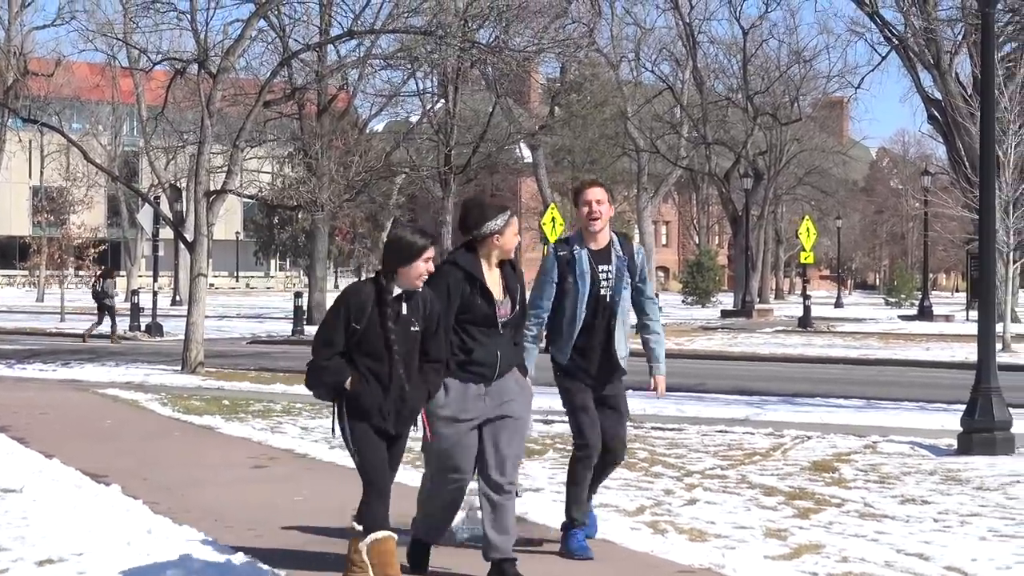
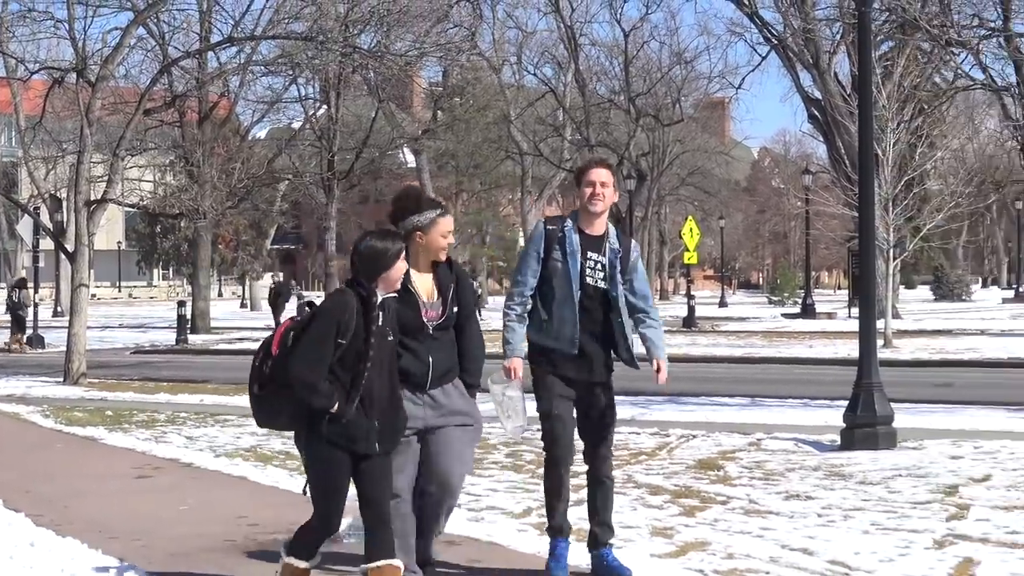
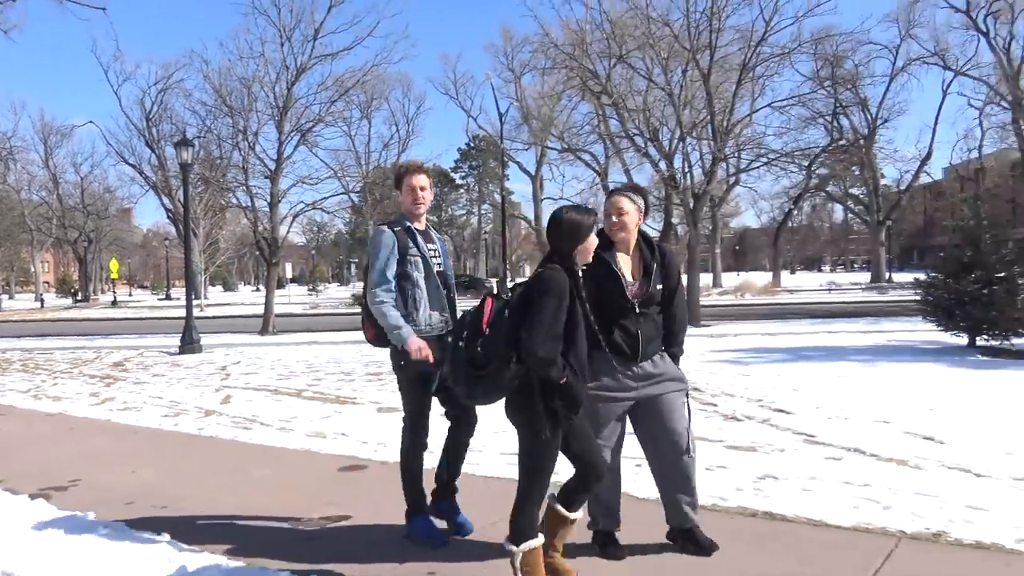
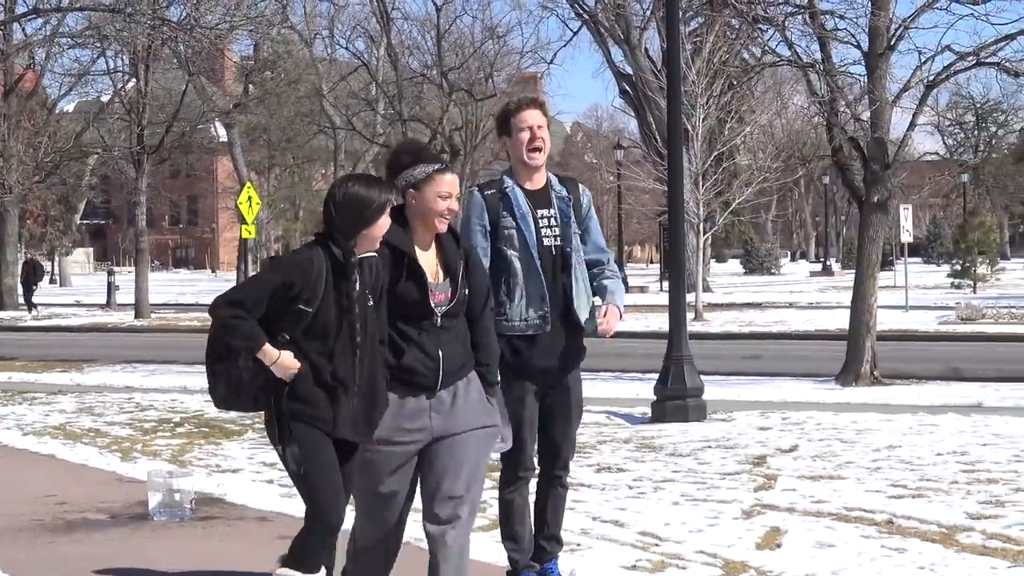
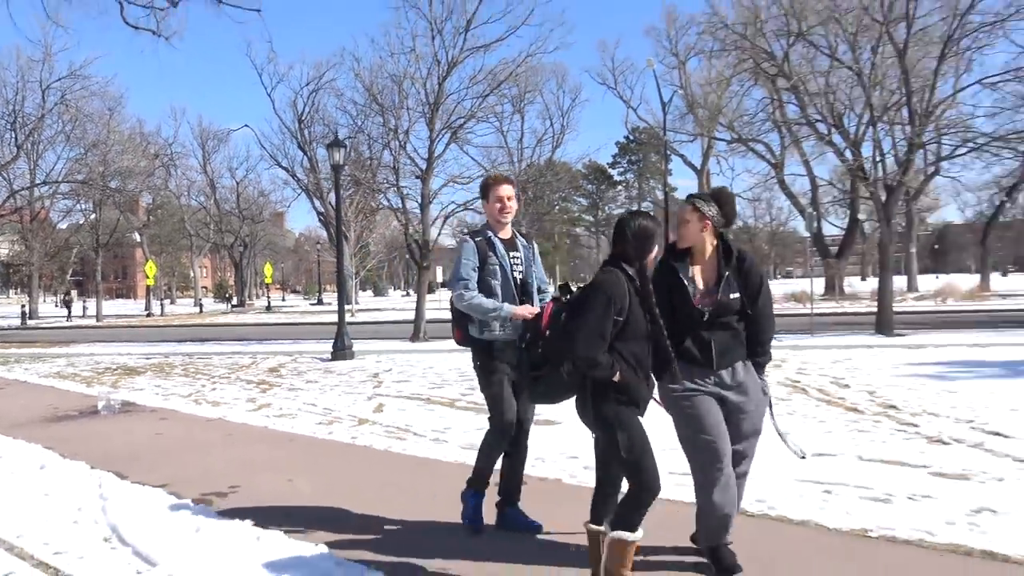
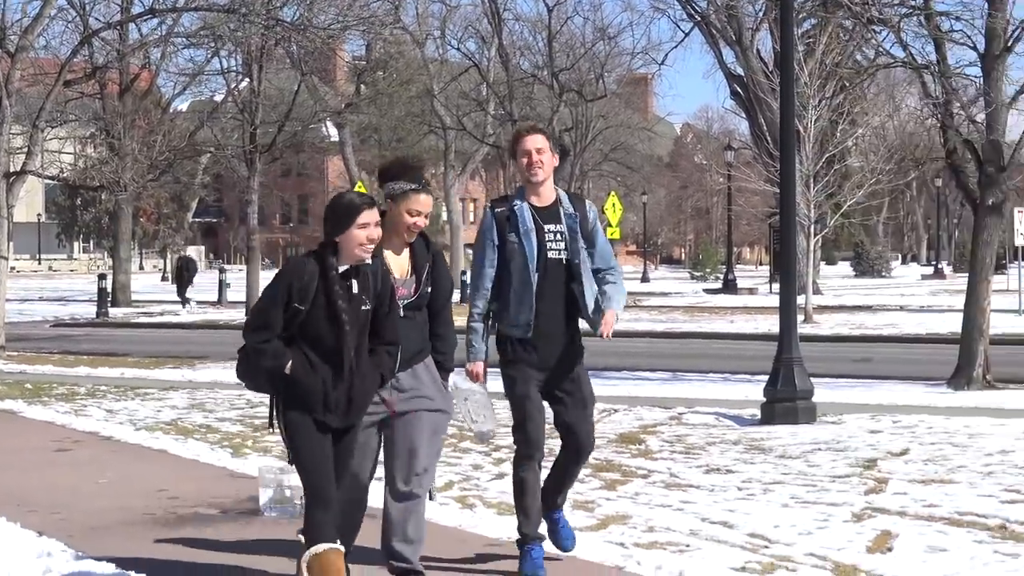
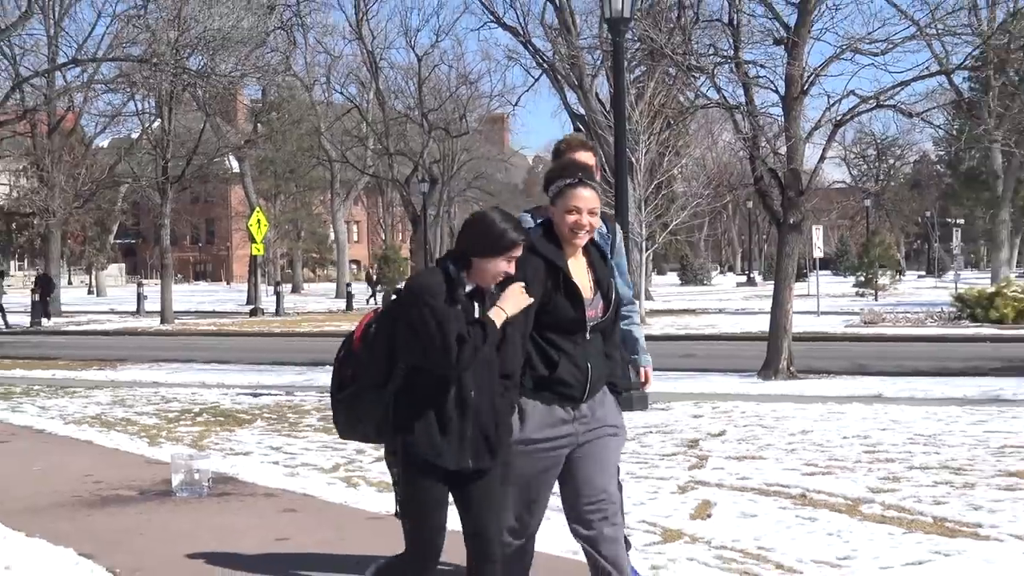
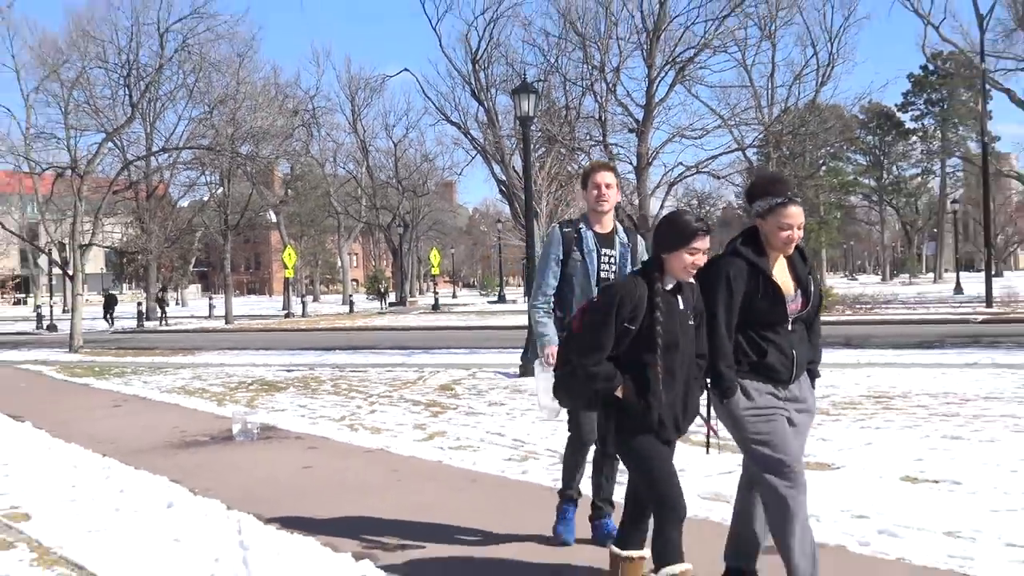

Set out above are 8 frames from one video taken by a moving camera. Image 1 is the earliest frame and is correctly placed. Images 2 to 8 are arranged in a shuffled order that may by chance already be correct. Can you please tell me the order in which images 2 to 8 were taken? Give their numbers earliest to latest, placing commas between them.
2, 6, 4, 7, 8, 5, 3
